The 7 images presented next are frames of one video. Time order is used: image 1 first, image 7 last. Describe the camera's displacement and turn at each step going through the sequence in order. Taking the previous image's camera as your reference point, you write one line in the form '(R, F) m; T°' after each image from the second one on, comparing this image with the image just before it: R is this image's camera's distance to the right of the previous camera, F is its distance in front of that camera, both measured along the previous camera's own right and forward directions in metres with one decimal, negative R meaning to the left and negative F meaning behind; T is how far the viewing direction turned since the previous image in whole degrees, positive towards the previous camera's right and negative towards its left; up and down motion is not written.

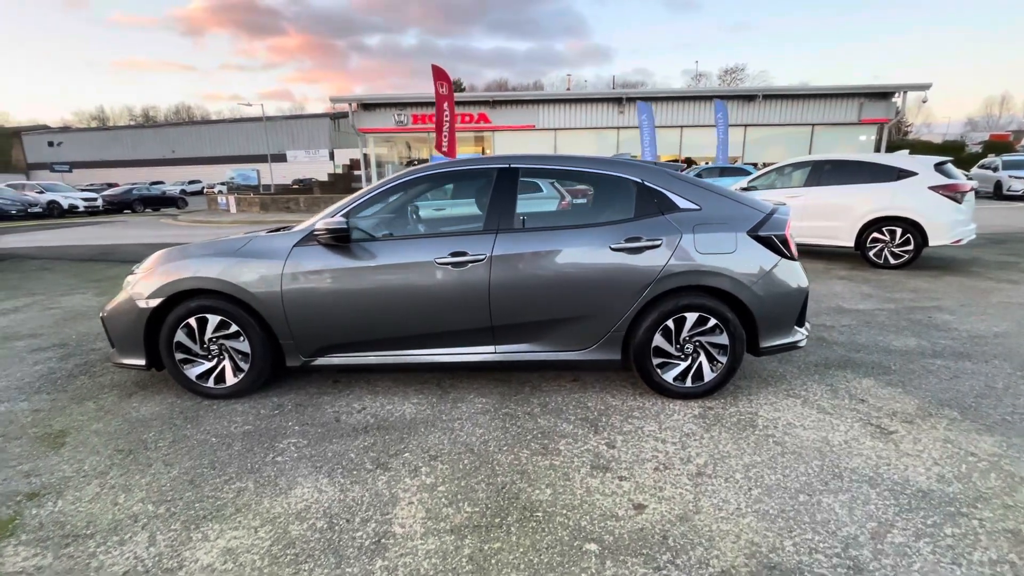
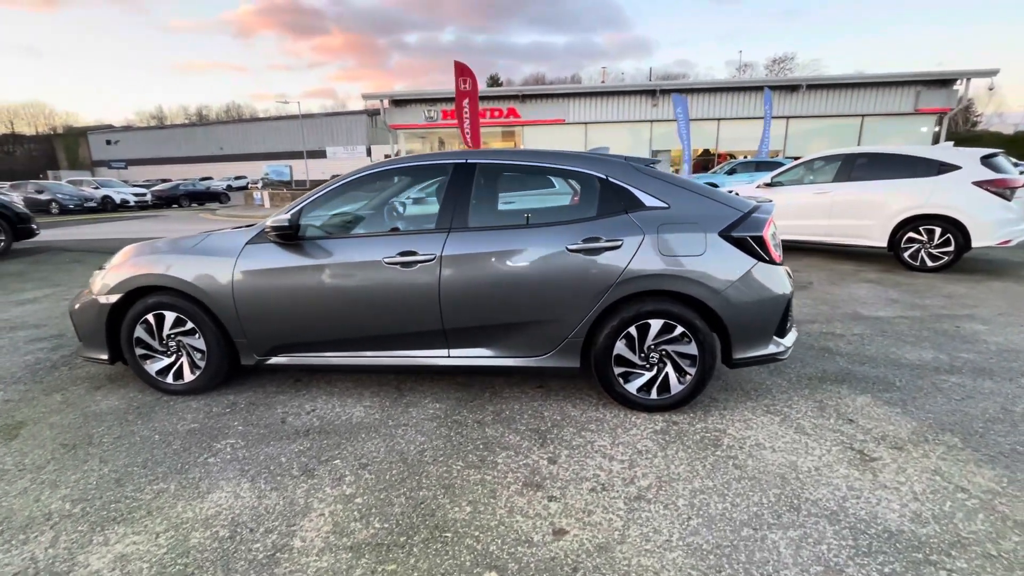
(+0.5, +0.2) m; -4°
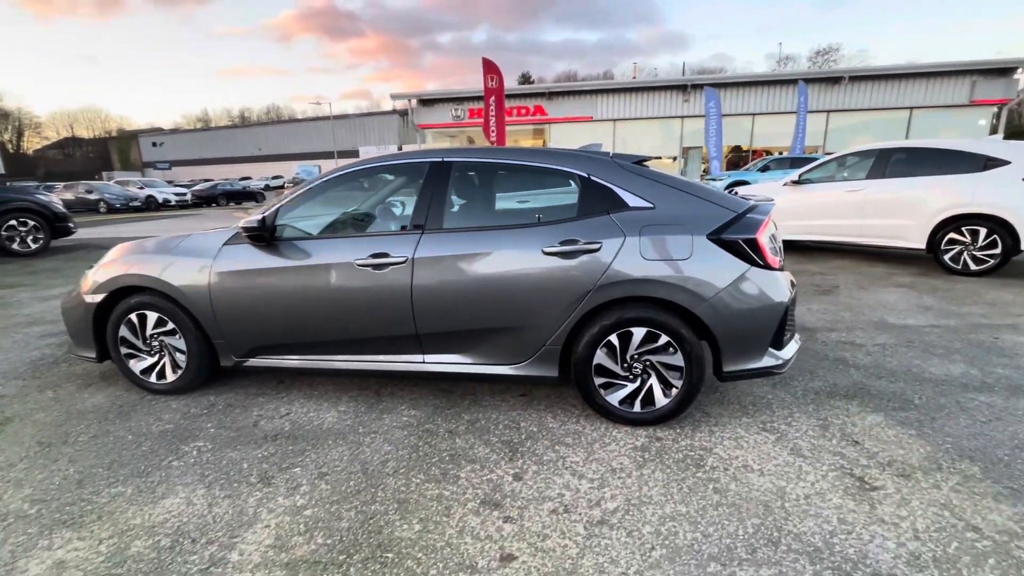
(+0.3, +0.1) m; -4°
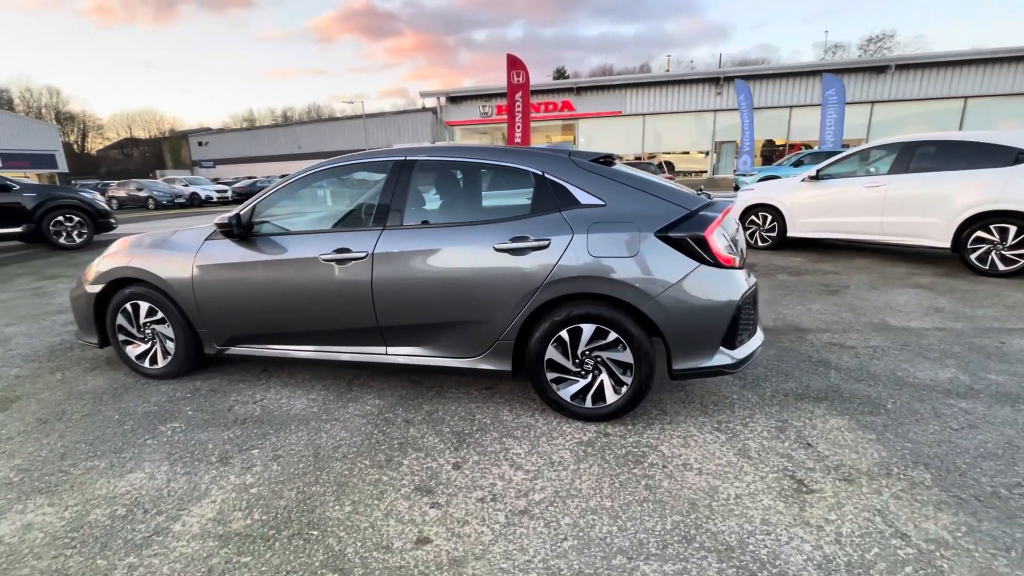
(+0.5, 0.0) m; -4°
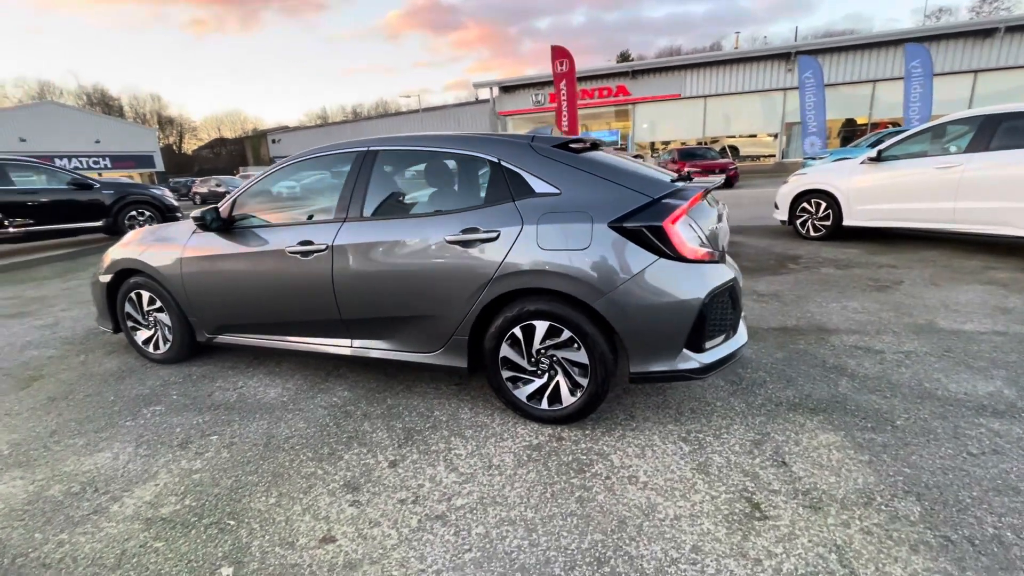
(+0.6, +0.2) m; -7°
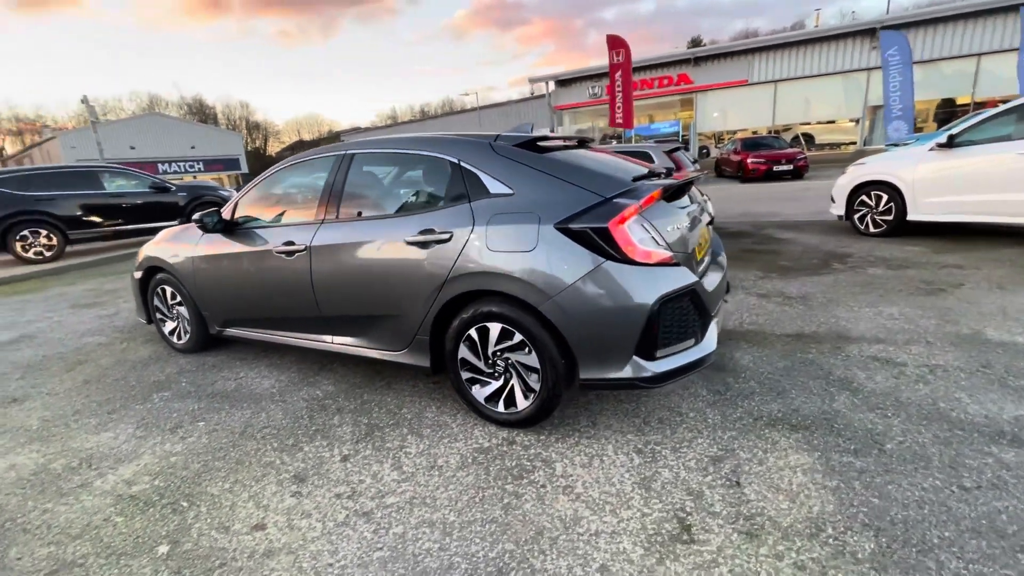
(+0.6, +0.1) m; -8°
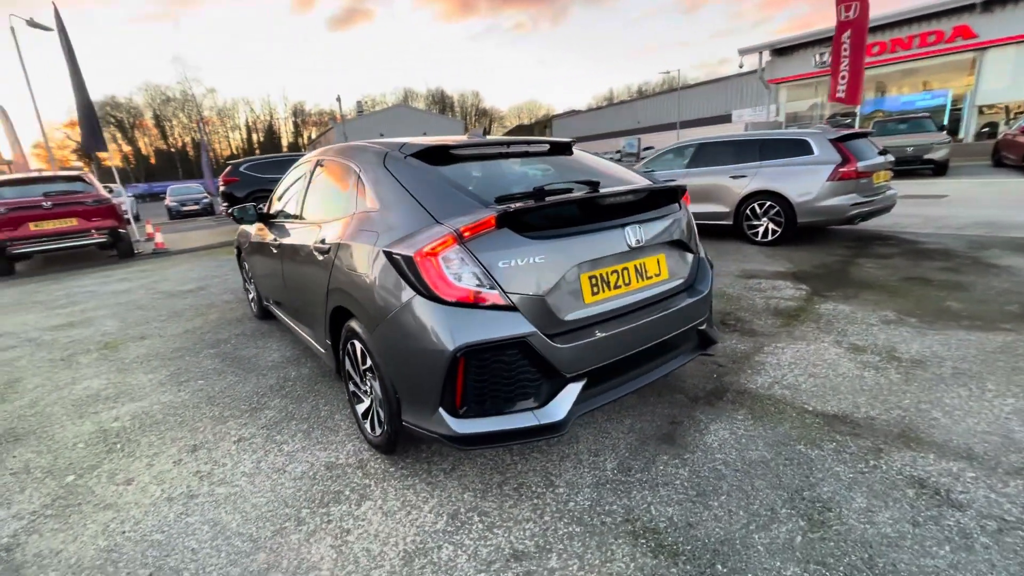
(+1.6, +0.6) m; -24°
